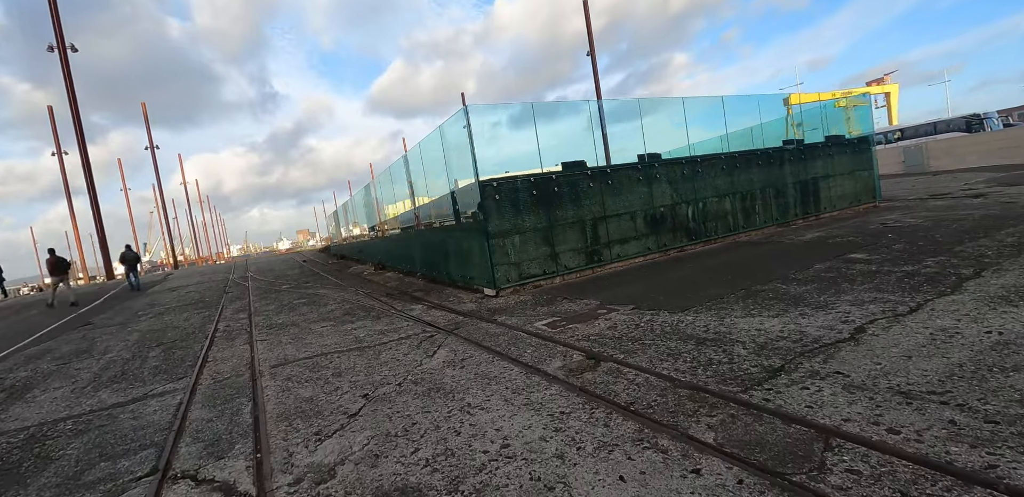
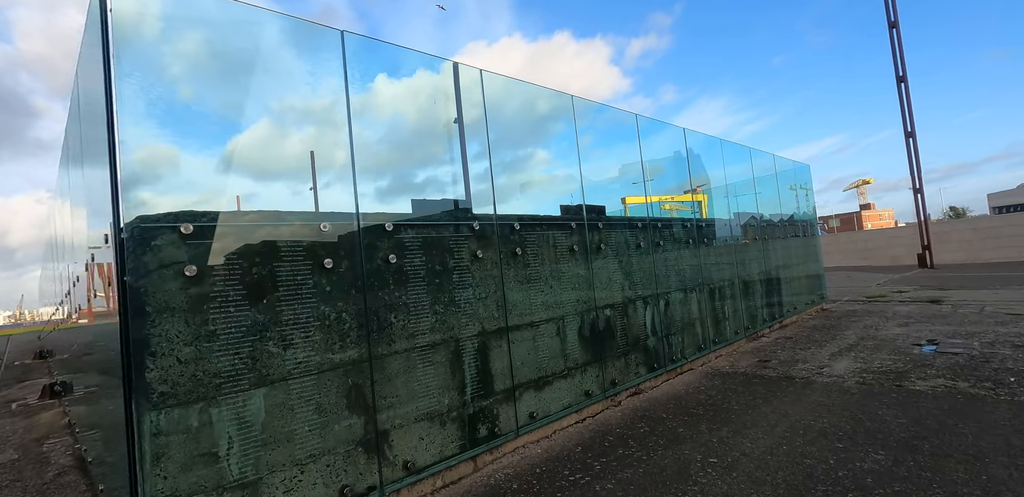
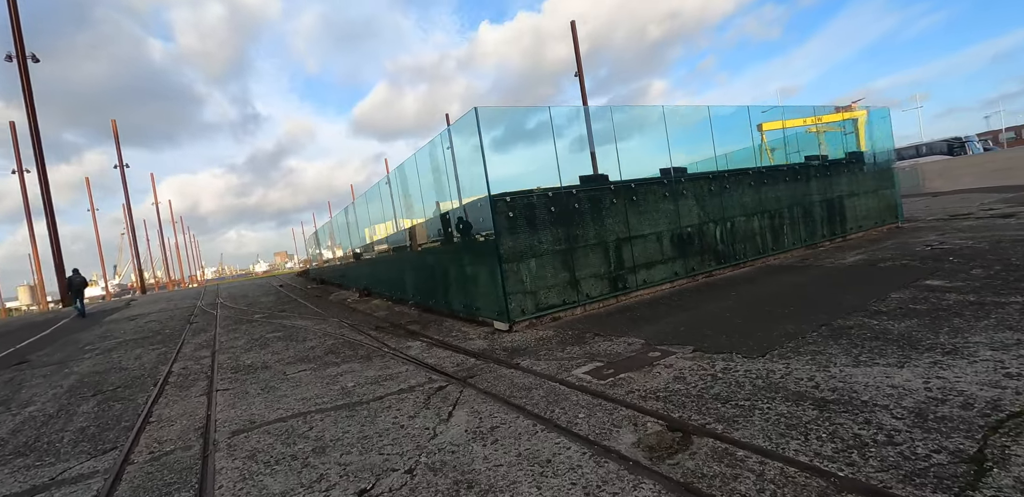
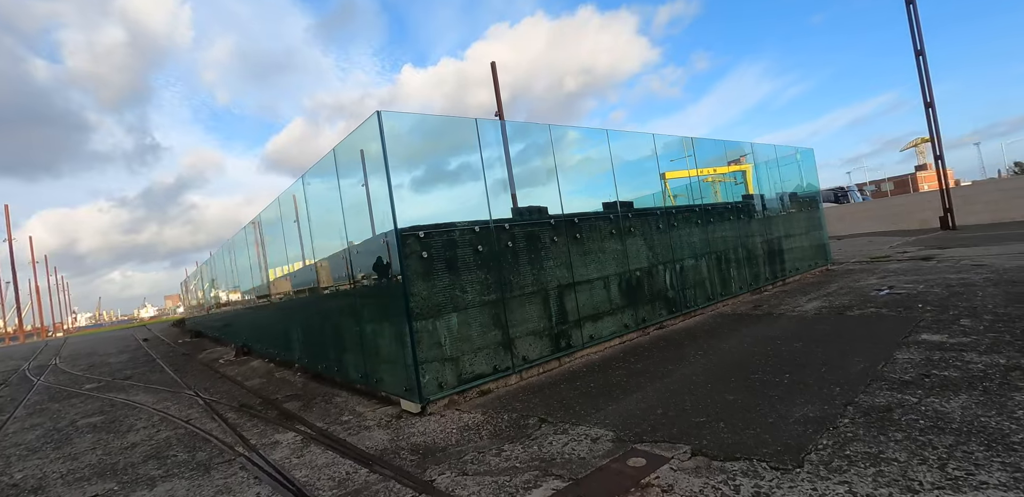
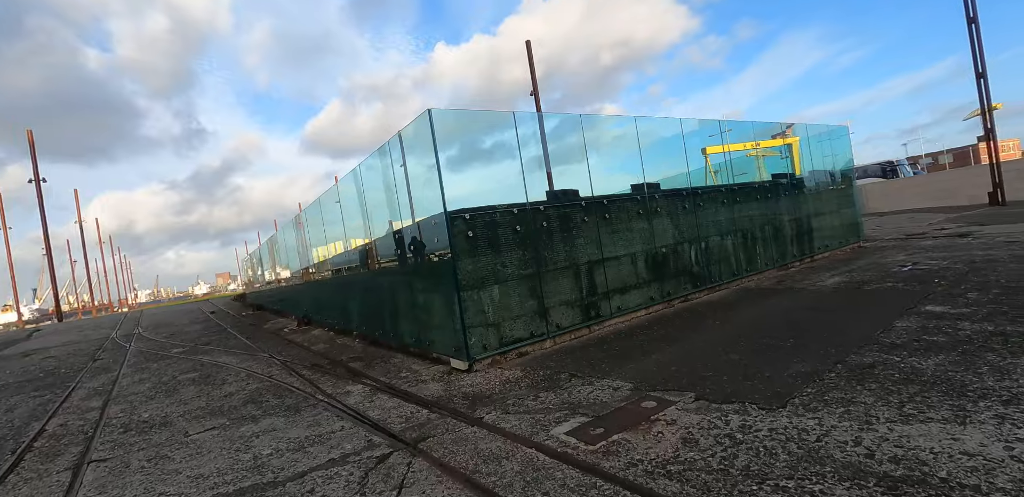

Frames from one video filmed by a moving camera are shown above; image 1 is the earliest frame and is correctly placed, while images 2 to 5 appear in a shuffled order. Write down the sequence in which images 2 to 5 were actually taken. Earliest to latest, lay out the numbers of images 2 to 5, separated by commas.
3, 5, 4, 2
